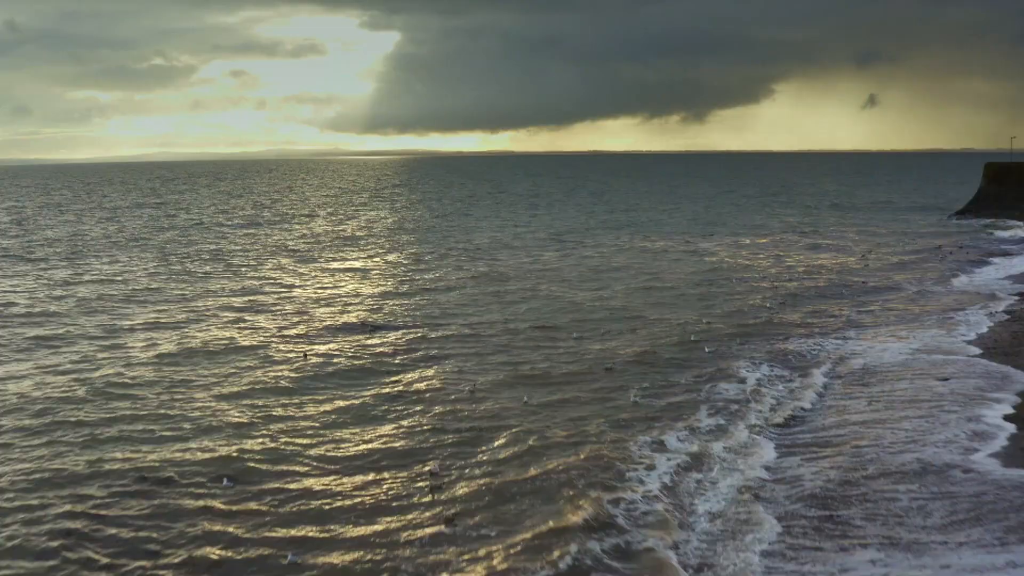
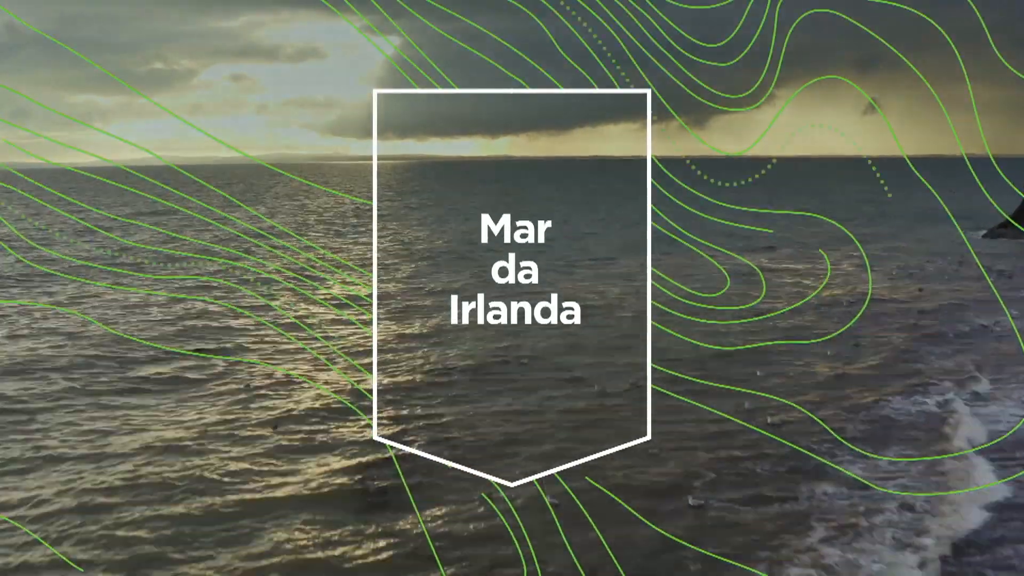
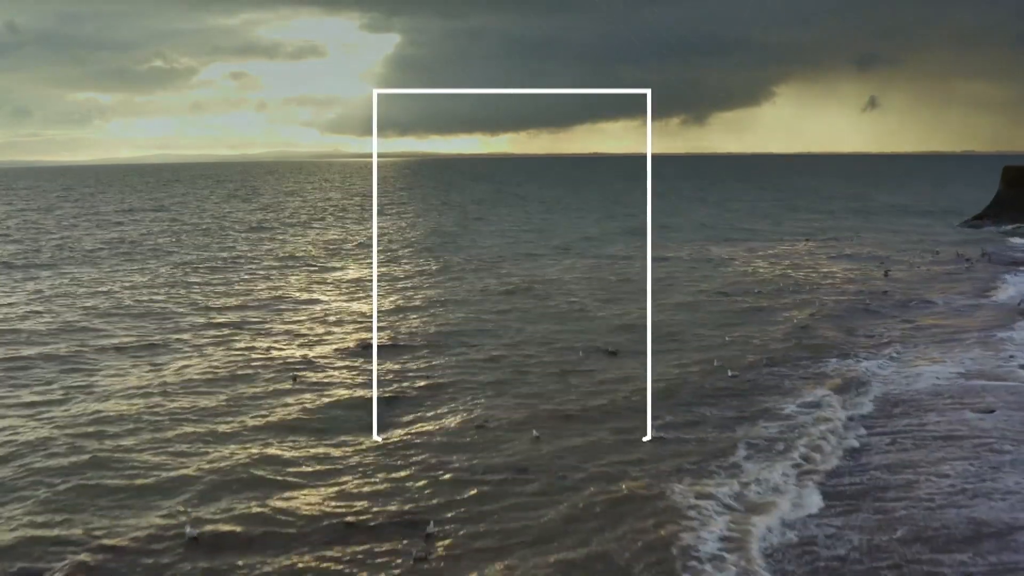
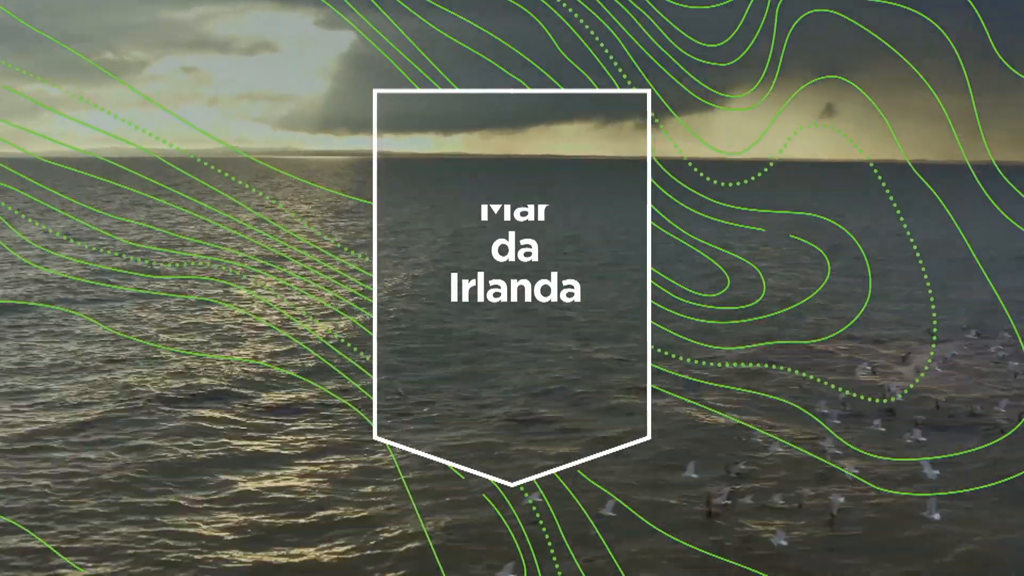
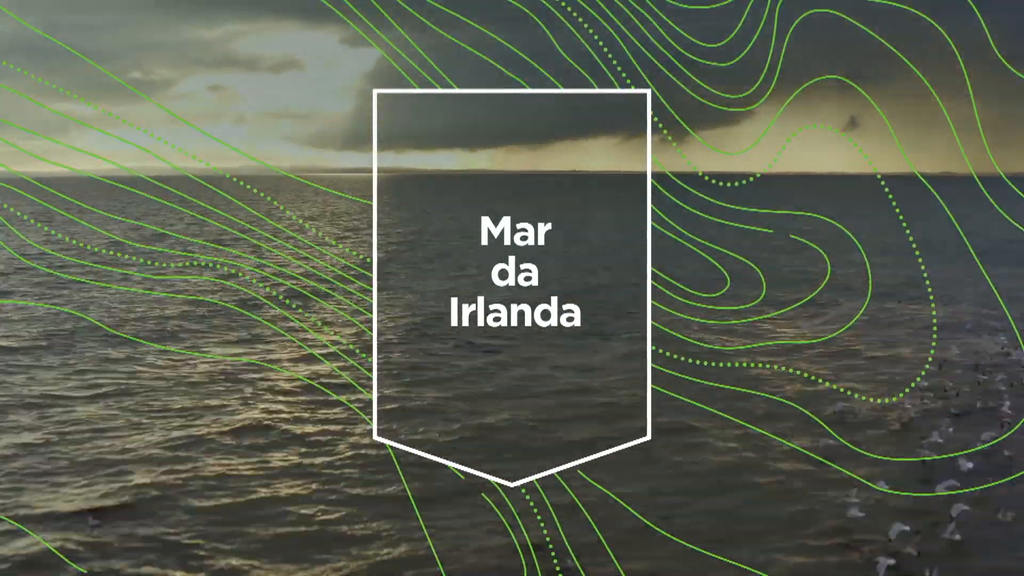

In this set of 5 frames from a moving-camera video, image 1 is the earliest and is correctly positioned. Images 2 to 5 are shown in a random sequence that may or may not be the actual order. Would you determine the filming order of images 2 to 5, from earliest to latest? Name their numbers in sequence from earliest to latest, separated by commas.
3, 2, 5, 4
